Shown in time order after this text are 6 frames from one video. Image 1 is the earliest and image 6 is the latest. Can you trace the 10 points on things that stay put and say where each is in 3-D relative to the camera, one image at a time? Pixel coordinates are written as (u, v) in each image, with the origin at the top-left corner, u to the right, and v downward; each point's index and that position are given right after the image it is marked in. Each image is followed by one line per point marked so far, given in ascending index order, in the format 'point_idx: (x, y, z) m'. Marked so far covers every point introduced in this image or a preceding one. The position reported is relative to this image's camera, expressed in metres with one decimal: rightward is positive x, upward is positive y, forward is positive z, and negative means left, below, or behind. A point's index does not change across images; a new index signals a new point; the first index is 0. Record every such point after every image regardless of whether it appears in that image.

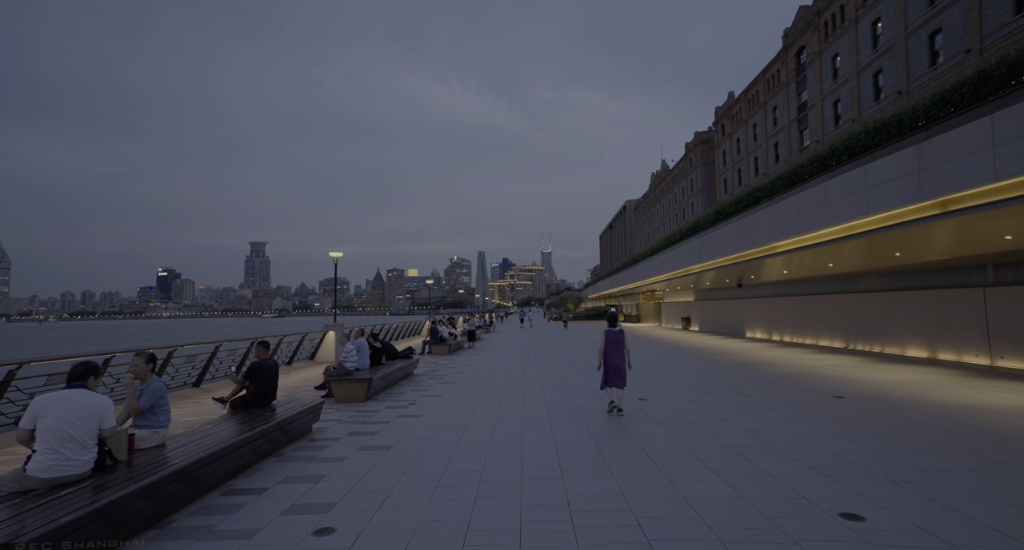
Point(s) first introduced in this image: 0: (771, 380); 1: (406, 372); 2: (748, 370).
0: (+5.7, -2.3, +10.9) m
1: (-2.9, -2.6, +13.2) m
2: (+6.2, -2.5, +13.1) m
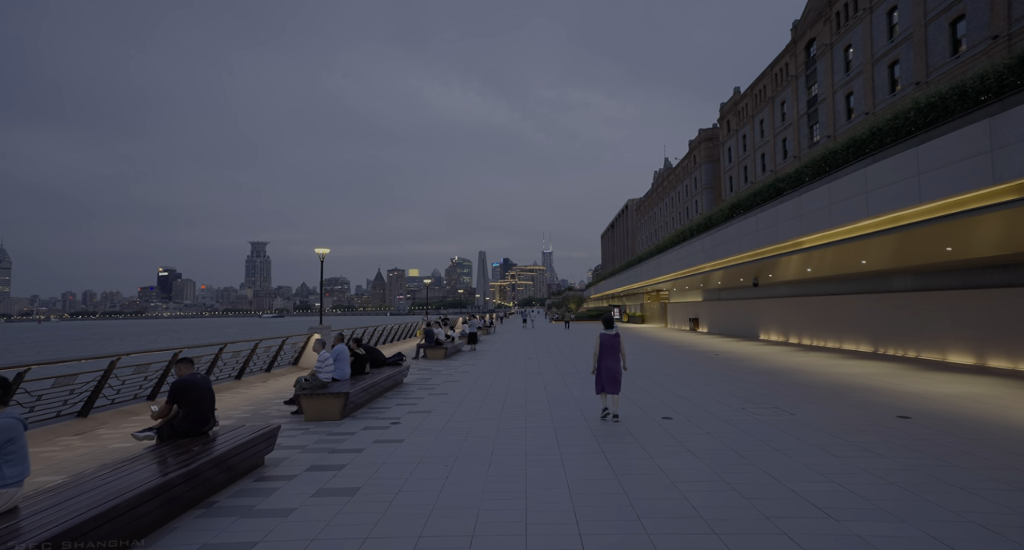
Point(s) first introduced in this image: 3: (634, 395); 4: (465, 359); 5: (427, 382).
0: (+5.7, -2.3, +9.5) m
1: (-2.8, -2.6, +11.8) m
2: (+6.3, -2.4, +11.7) m
3: (+2.6, -2.6, +11.0) m
4: (-1.9, -3.3, +19.6) m
5: (-2.2, -2.8, +12.9) m
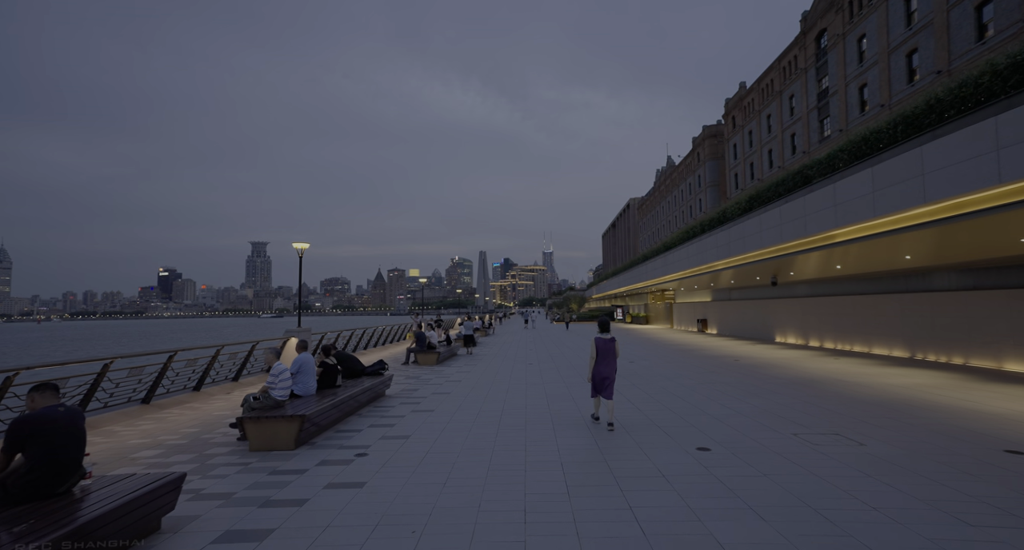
0: (+5.7, -2.2, +7.9) m
1: (-2.9, -2.5, +10.2) m
2: (+6.2, -2.4, +10.0) m
3: (+2.5, -2.5, +9.4) m
4: (-1.9, -3.3, +18.0) m
5: (-2.3, -2.7, +11.3) m
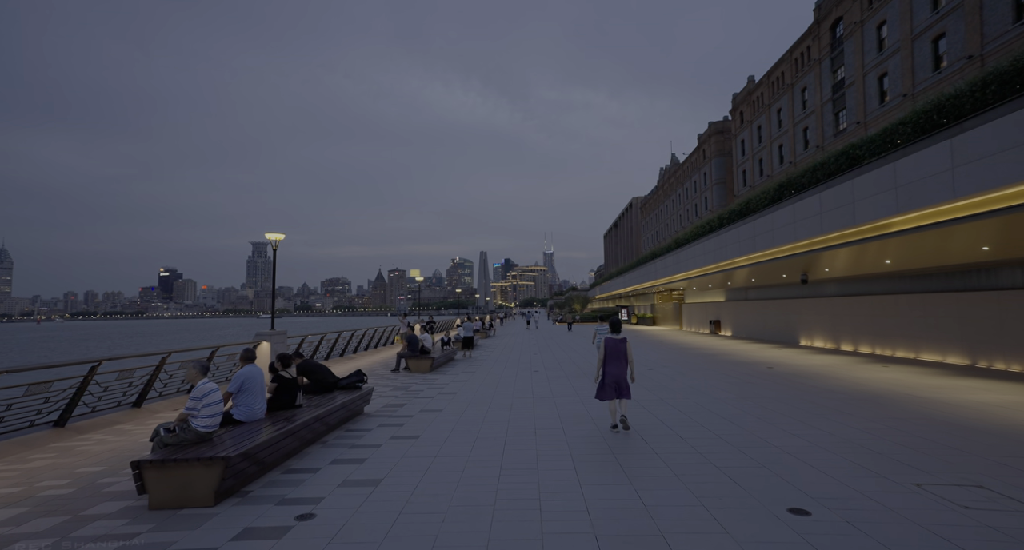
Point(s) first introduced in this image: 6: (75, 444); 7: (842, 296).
0: (+5.8, -2.1, +5.9) m
1: (-2.8, -2.4, +8.3) m
2: (+6.3, -2.2, +8.1) m
3: (+2.6, -2.4, +7.5) m
4: (-1.8, -3.1, +16.1) m
5: (-2.2, -2.6, +9.4) m
6: (-6.5, -2.5, +7.3) m
7: (+13.0, -0.8, +19.5) m
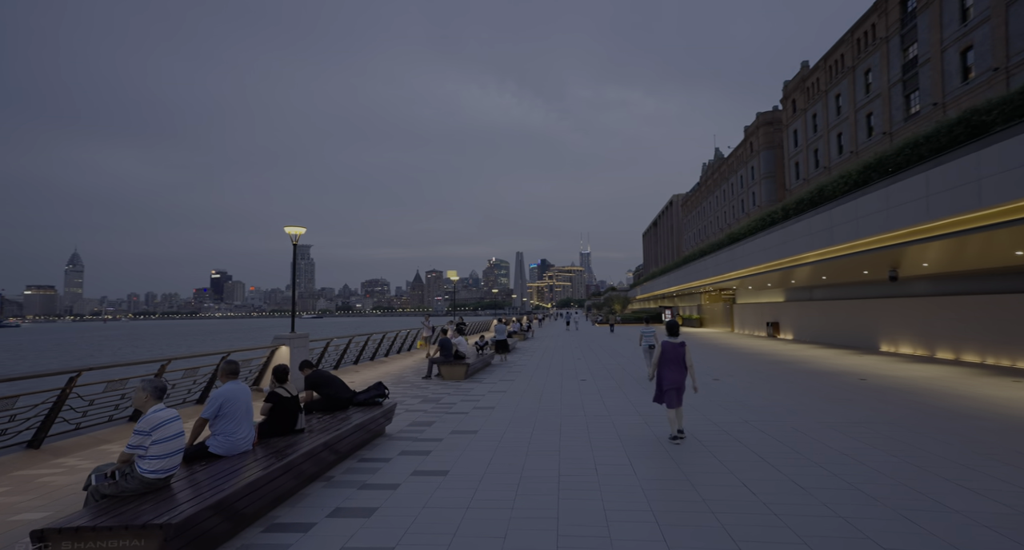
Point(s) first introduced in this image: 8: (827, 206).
0: (+6.3, -1.9, +3.9) m
1: (-2.1, -2.3, +6.9) m
2: (+7.0, -2.1, +6.0) m
3: (+3.2, -2.3, +5.7) m
4: (-0.6, -3.1, +14.6) m
5: (-1.4, -2.5, +7.9) m
6: (-5.8, -2.5, +6.2) m
7: (+14.5, -0.7, +16.9) m
8: (+11.4, +2.5, +17.9) m
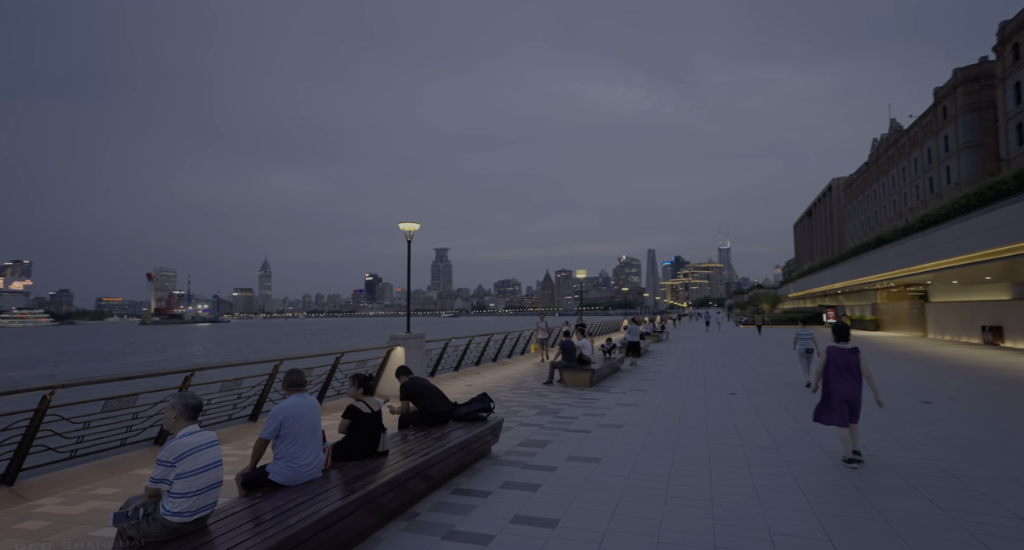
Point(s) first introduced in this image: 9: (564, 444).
0: (+6.7, -1.7, +0.8) m
1: (-0.6, -2.2, +5.8) m
2: (+7.9, -1.9, +2.7) m
3: (+4.2, -2.1, +3.3) m
4: (+2.9, -2.9, +12.9) m
5: (+0.3, -2.4, +6.6) m
6: (-4.4, -2.4, +6.1) m
7: (+18.0, -0.3, +11.2) m
8: (+15.2, +2.8, +13.0) m
9: (+0.7, -2.4, +7.1) m
